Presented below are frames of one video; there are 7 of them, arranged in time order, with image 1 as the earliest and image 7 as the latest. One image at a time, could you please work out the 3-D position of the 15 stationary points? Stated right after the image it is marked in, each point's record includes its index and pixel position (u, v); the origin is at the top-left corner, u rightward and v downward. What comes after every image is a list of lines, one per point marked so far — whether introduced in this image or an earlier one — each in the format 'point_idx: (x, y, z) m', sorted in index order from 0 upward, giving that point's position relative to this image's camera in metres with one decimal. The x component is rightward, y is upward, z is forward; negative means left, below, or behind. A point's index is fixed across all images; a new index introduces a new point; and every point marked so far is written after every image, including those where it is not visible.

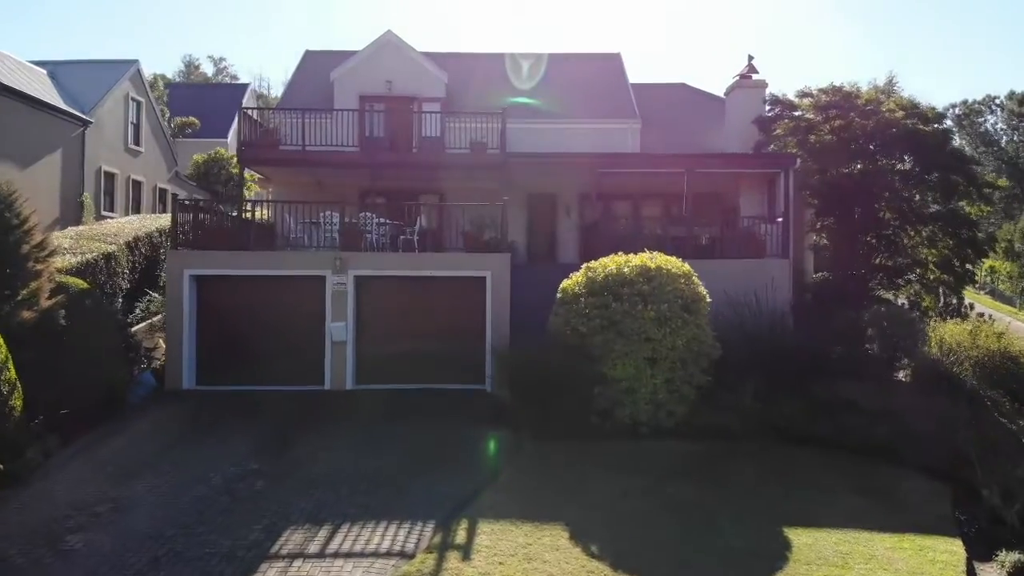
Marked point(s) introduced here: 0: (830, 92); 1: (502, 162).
0: (+7.2, +4.3, +17.8) m
1: (-0.2, +2.8, +17.6) m
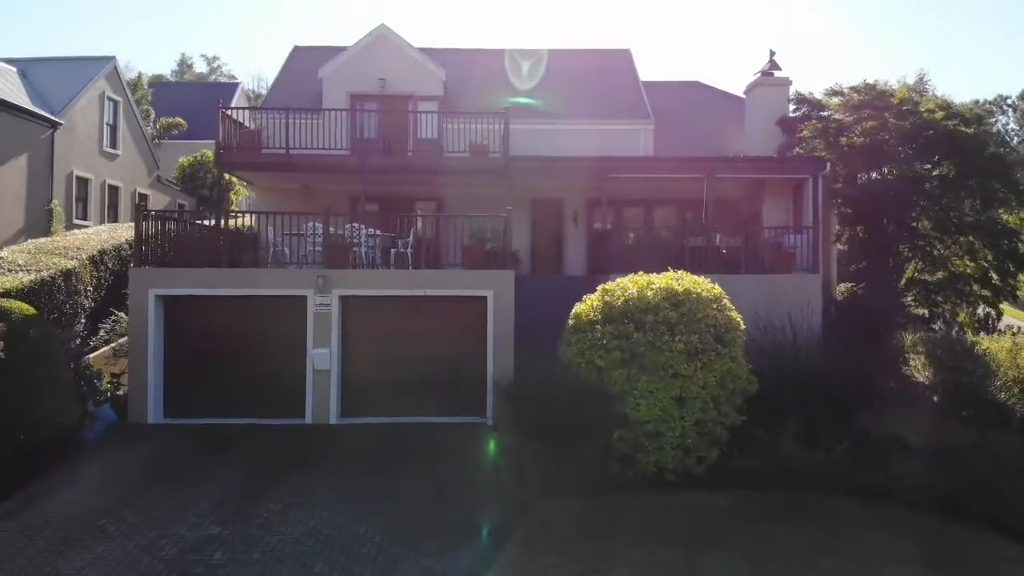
0: (+7.3, +4.0, +16.4) m
1: (-0.2, +2.5, +16.2) m
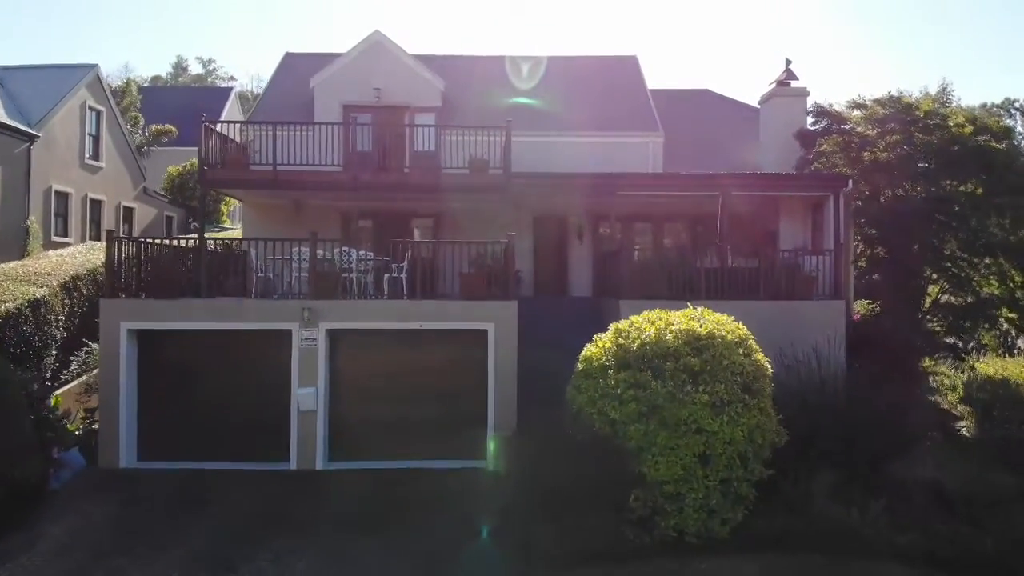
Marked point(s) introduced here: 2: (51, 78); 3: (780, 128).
0: (+7.3, +3.6, +15.5) m
1: (-0.1, +2.0, +15.3) m
2: (-11.1, +5.1, +19.1) m
3: (+5.5, +3.3, +16.4) m
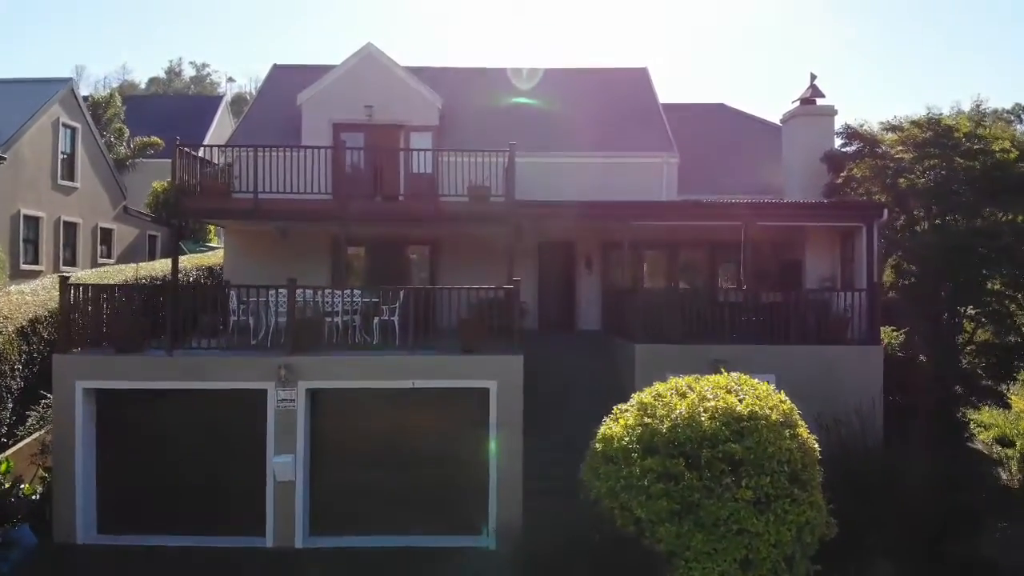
0: (+7.4, +2.9, +14.2) m
1: (-0.1, +1.4, +14.1) m
2: (-11.1, +4.4, +17.9) m
3: (+5.6, +2.7, +15.2) m
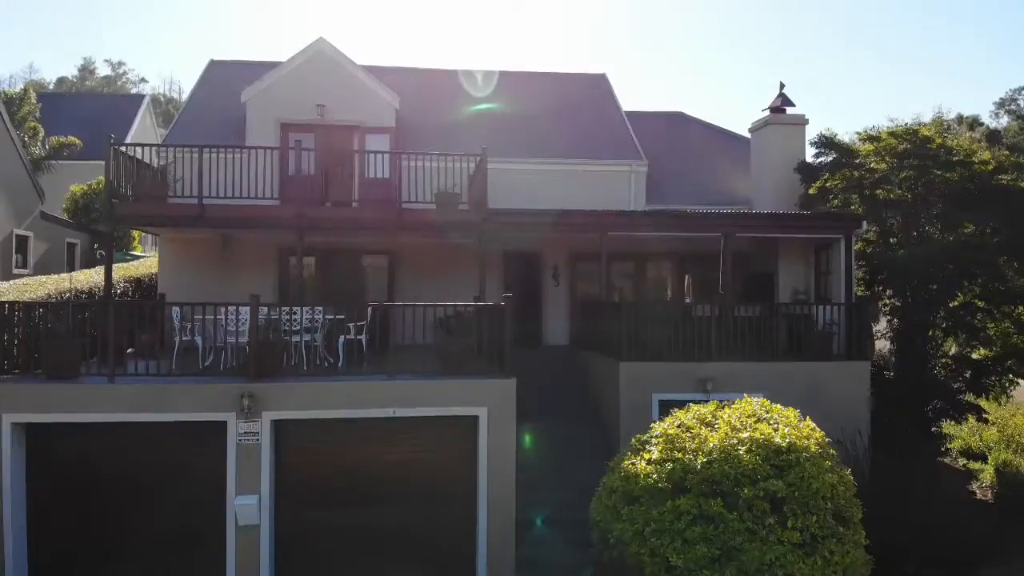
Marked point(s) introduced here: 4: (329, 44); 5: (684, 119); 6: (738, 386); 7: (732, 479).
0: (+6.8, +2.7, +14.1) m
1: (-0.6, +1.1, +13.2) m
2: (-11.9, +4.1, +16.0) m
3: (+4.9, +2.4, +14.9) m
4: (-3.5, +4.6, +14.9) m
5: (+4.1, +4.0, +18.7) m
6: (+3.3, -1.4, +11.6) m
7: (+1.8, -1.5, +6.4) m
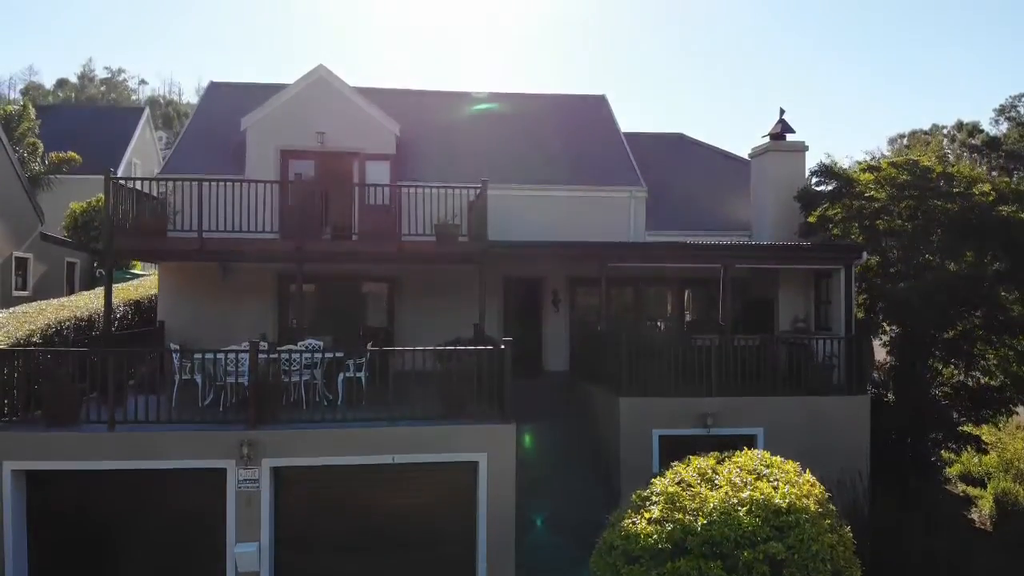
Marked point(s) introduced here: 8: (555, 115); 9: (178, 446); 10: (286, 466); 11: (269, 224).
0: (+6.8, +2.2, +14.1) m
1: (-0.6, +0.6, +13.2) m
2: (-11.9, +3.6, +16.0) m
3: (+4.9, +1.9, +14.9) m
4: (-3.5, +4.1, +14.9) m
5: (+4.1, +3.5, +18.7) m
6: (+3.3, -1.9, +11.6) m
7: (+1.8, -2.0, +6.4) m
8: (+1.0, +3.9, +18.1) m
9: (-3.6, -1.7, +8.5) m
10: (-2.5, -1.9, +8.6) m
11: (-4.2, +1.2, +13.7) m
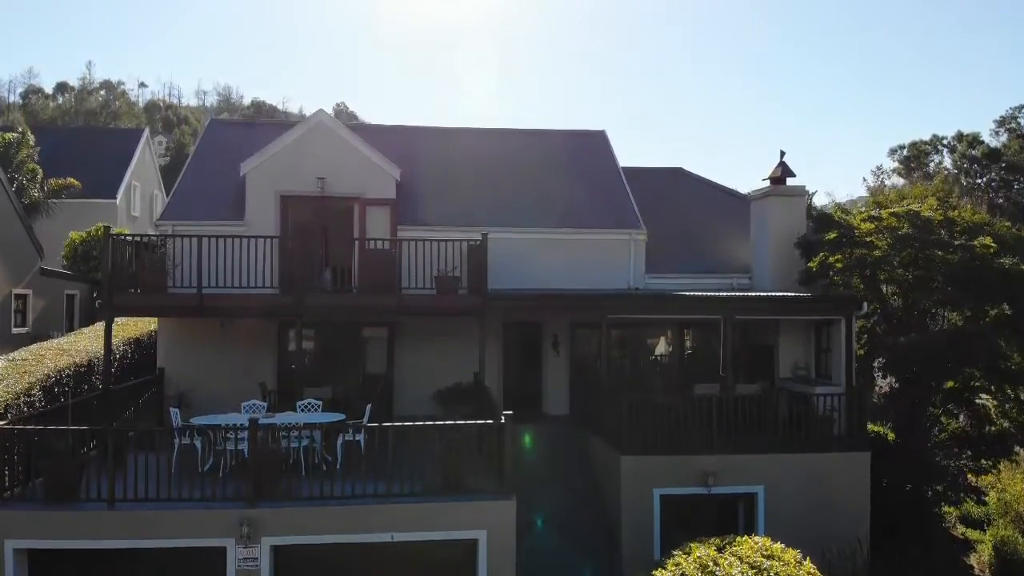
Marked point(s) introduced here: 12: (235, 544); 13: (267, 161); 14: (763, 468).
0: (+6.8, +1.4, +14.1) m
1: (-0.6, -0.2, +13.2) m
2: (-11.9, +2.8, +16.0) m
3: (+4.9, +1.1, +14.8) m
4: (-3.5, +3.3, +14.9) m
5: (+4.0, +2.6, +18.7) m
6: (+3.3, -2.8, +11.5) m
7: (+1.8, -2.9, +6.4) m
8: (+1.0, +3.1, +18.1) m
9: (-3.6, -2.5, +8.4) m
10: (-2.4, -2.8, +8.6) m
11: (-4.2, +0.3, +13.7) m
12: (-3.0, -2.7, +8.5) m
13: (-4.5, +2.4, +14.8) m
14: (+3.6, -2.6, +11.6) m
